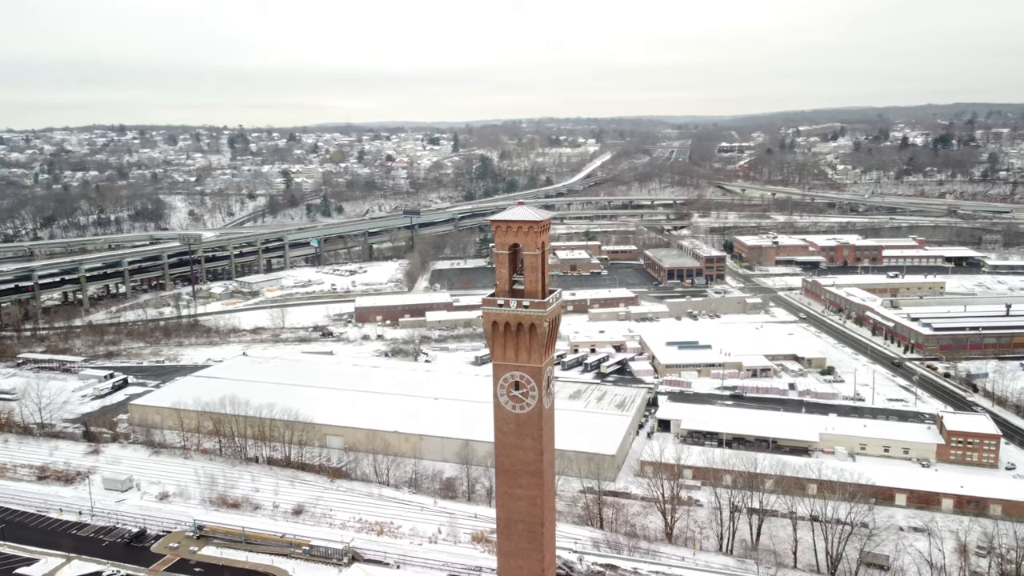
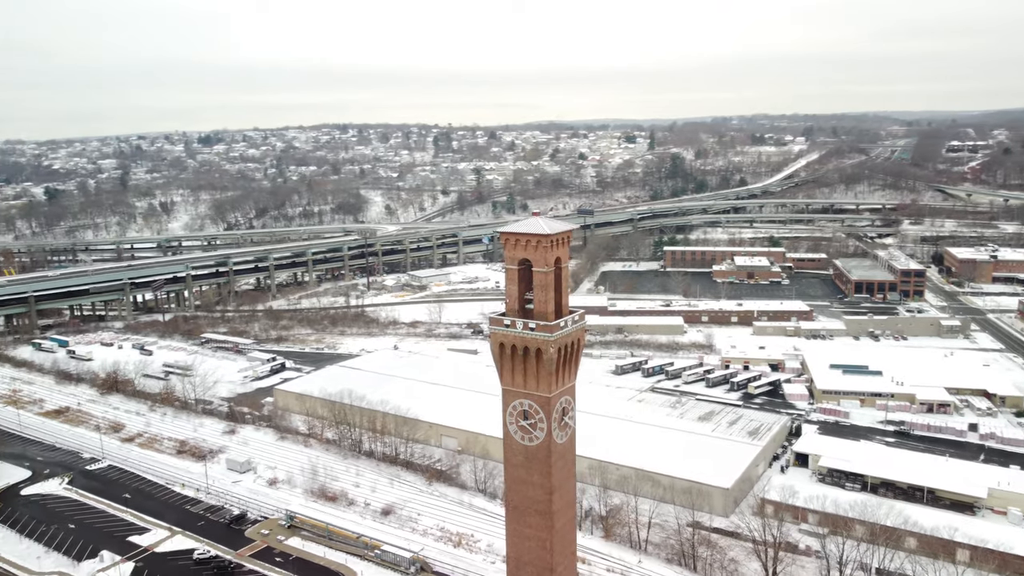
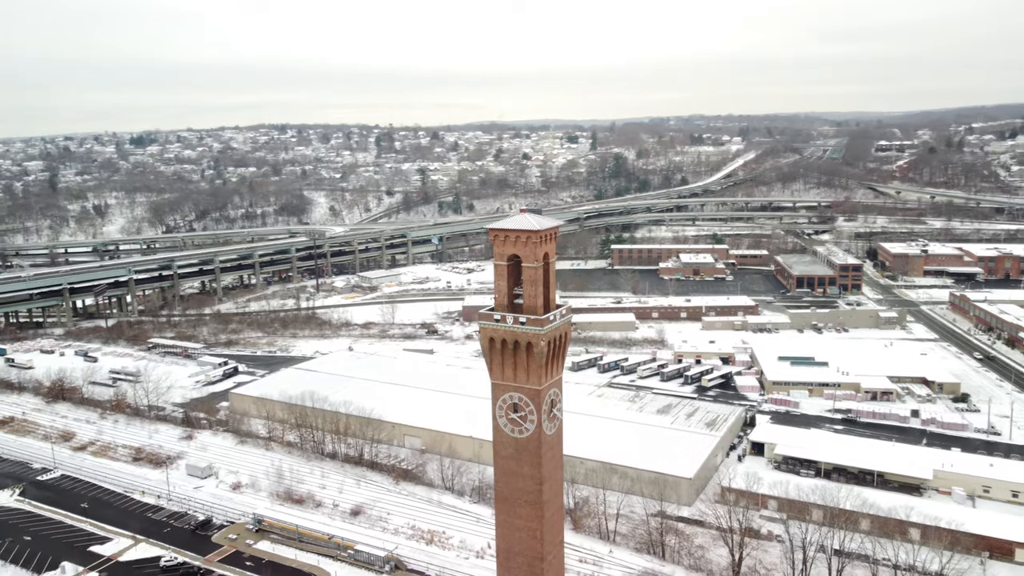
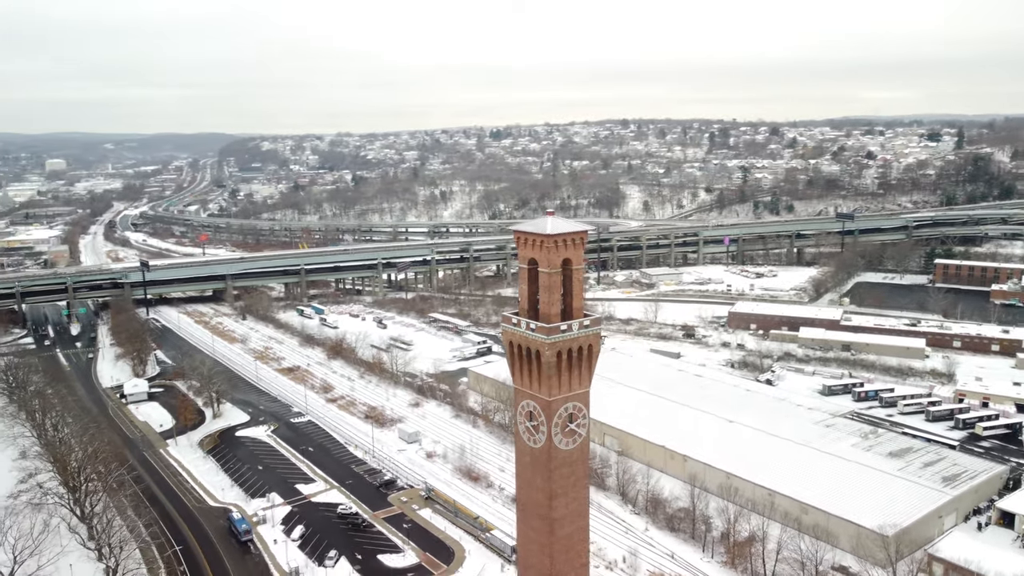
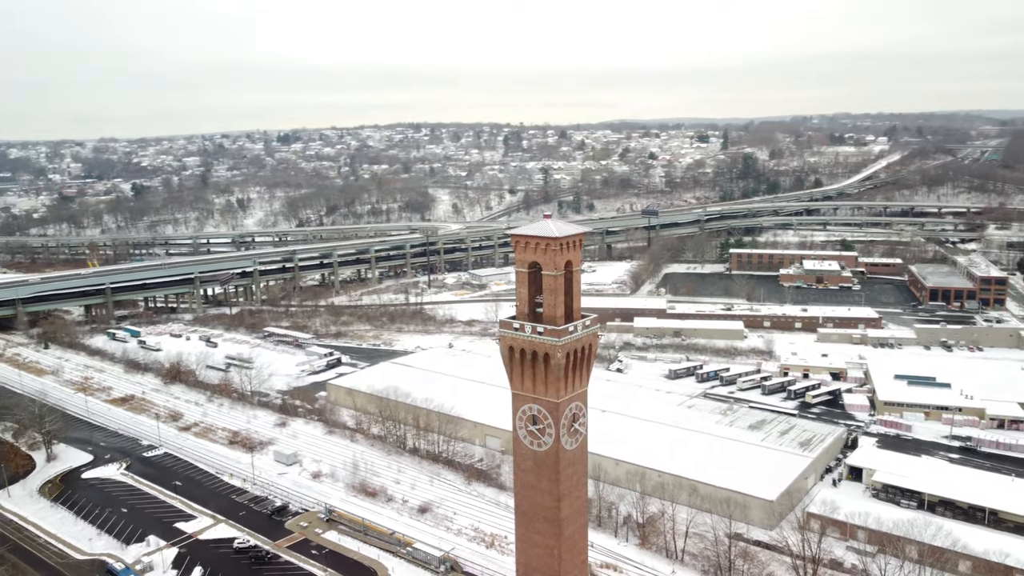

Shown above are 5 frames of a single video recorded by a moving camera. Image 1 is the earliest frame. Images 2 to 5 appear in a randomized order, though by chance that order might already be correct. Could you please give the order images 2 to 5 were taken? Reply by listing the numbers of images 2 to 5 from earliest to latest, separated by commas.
3, 2, 5, 4
